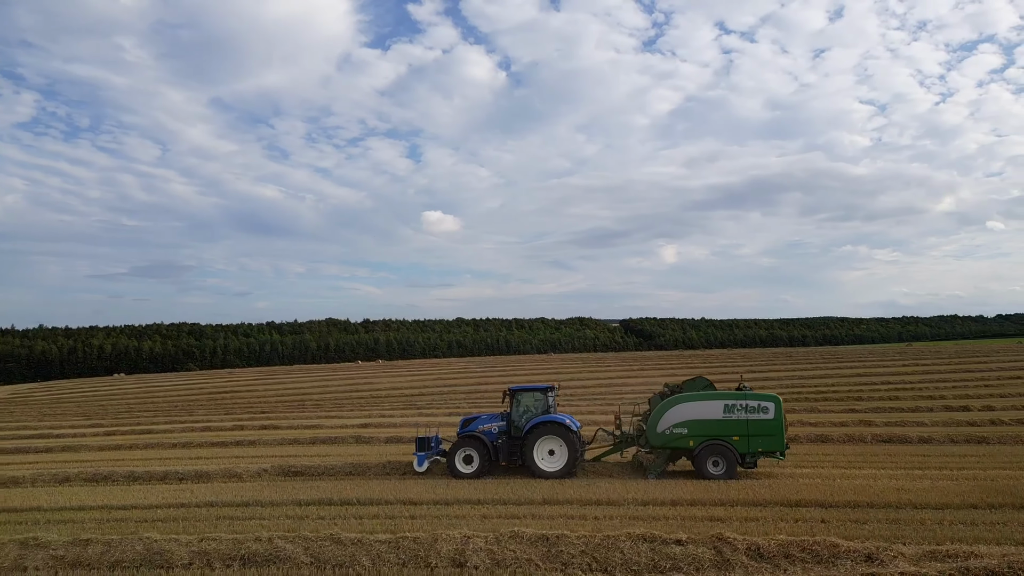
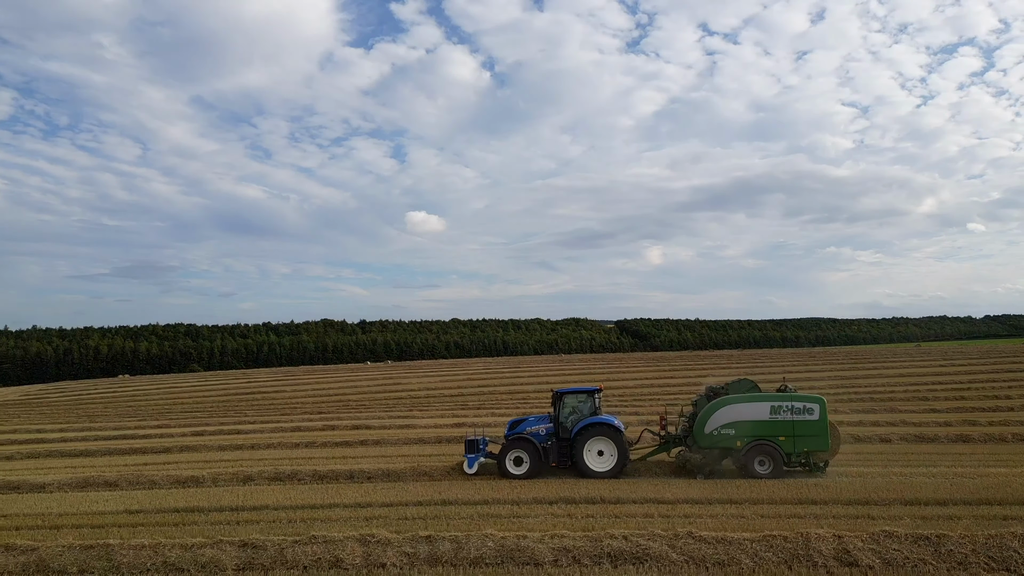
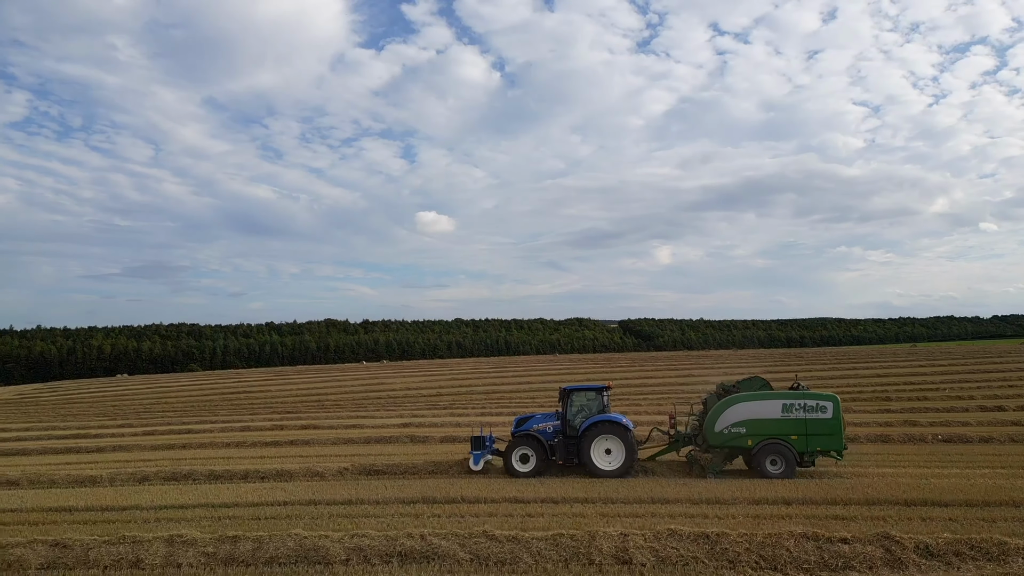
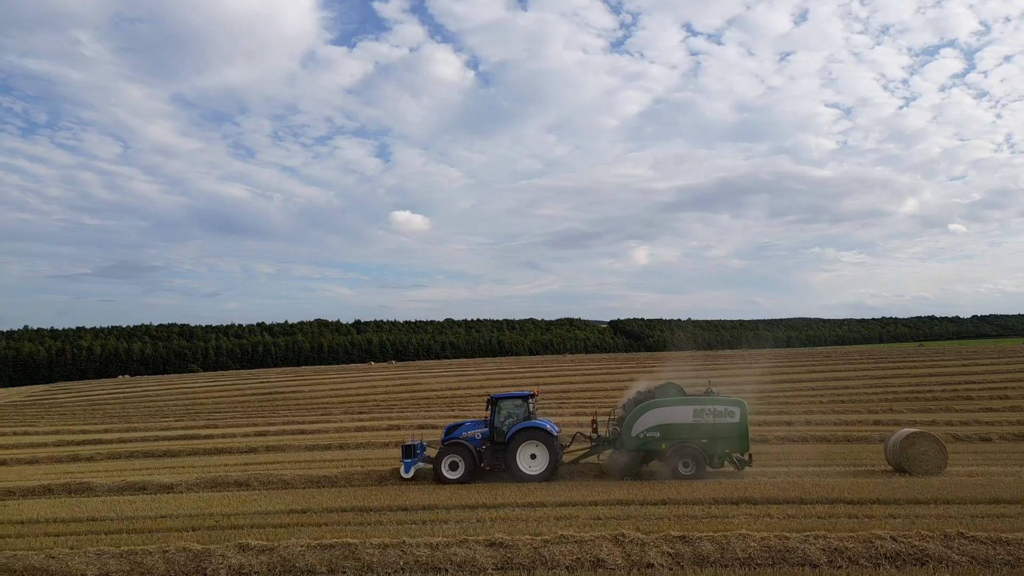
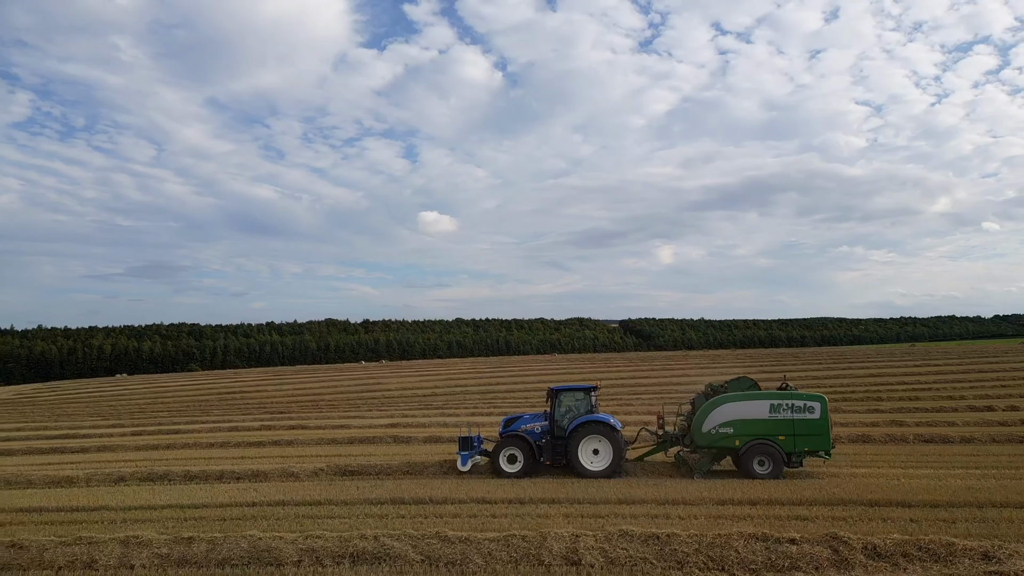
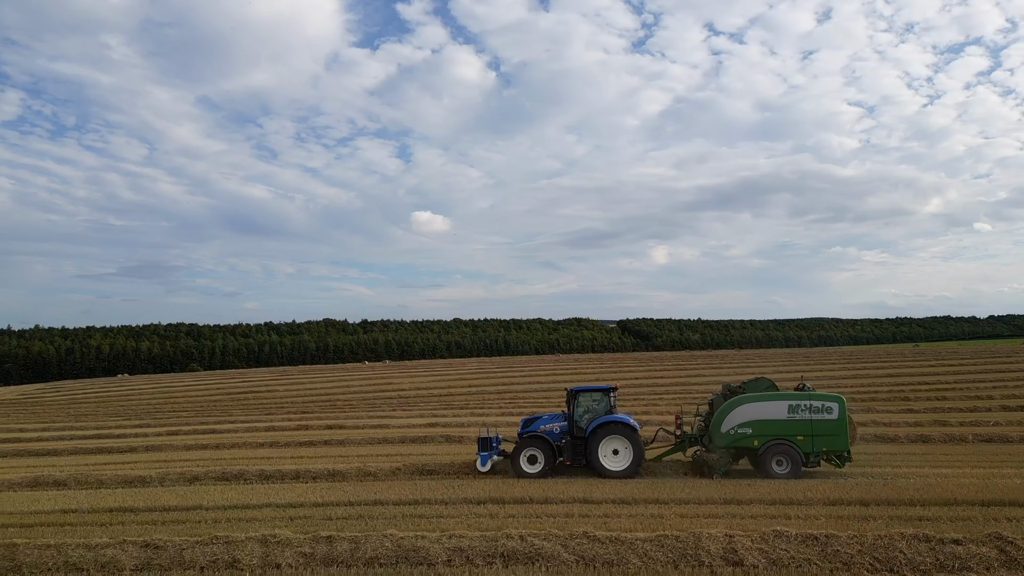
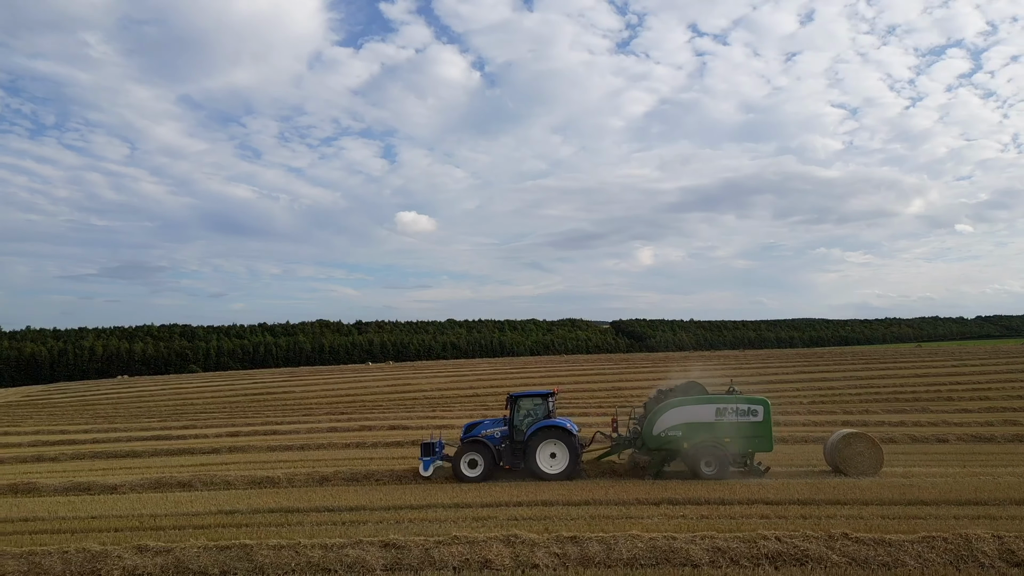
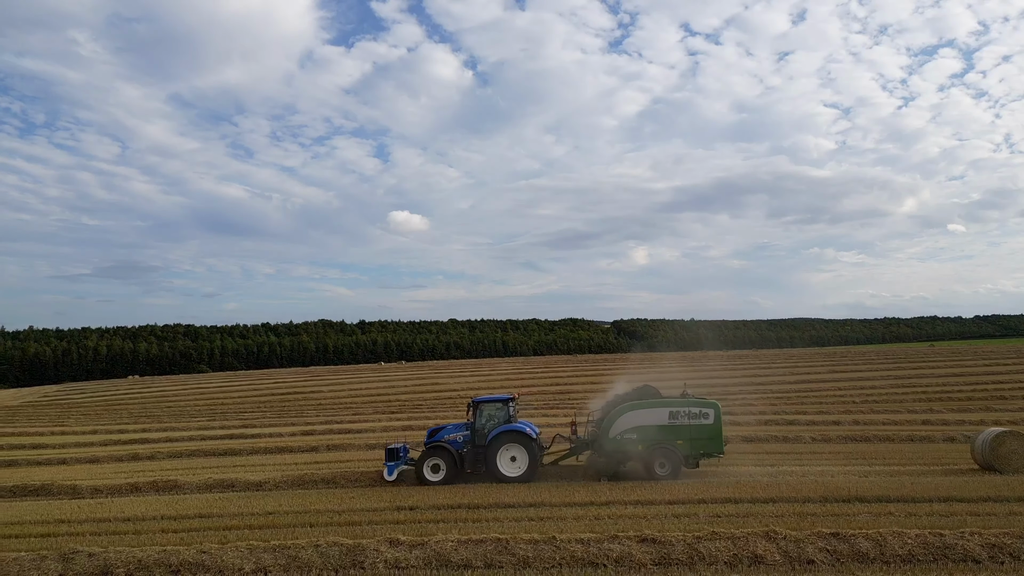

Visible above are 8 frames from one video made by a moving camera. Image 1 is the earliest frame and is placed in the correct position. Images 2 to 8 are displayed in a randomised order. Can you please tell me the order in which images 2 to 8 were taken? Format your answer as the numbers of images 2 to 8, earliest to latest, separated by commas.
5, 3, 6, 2, 7, 4, 8
